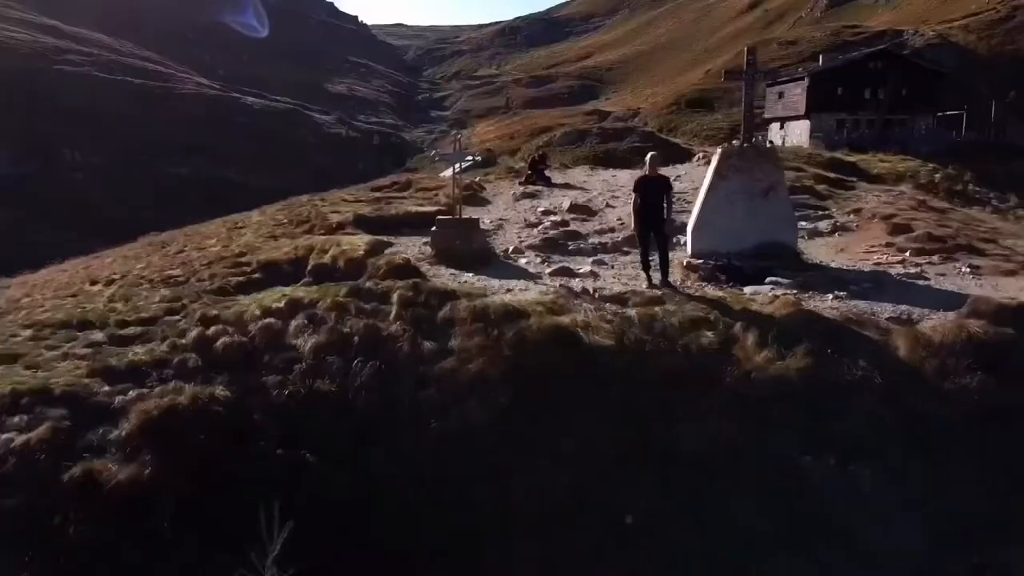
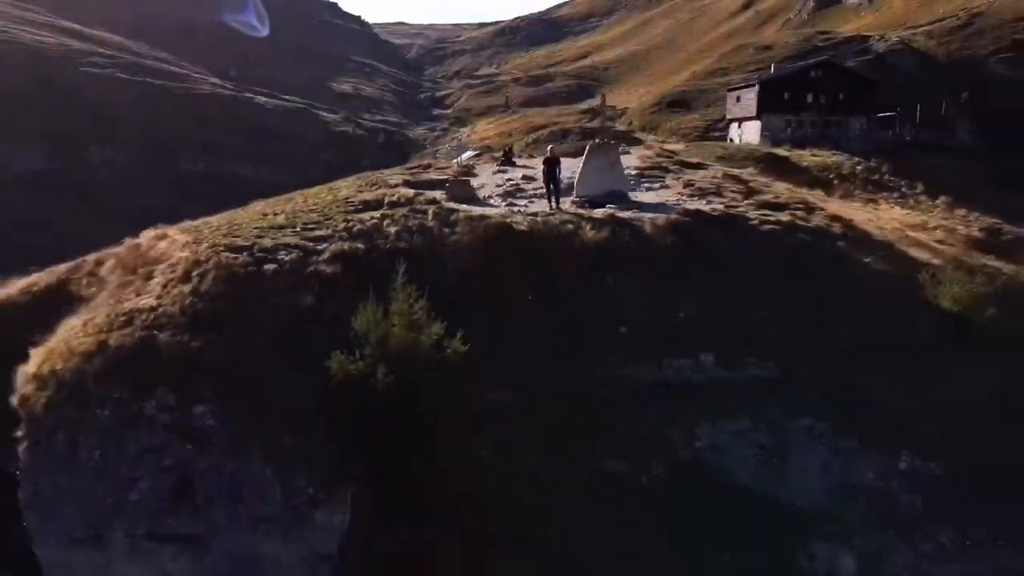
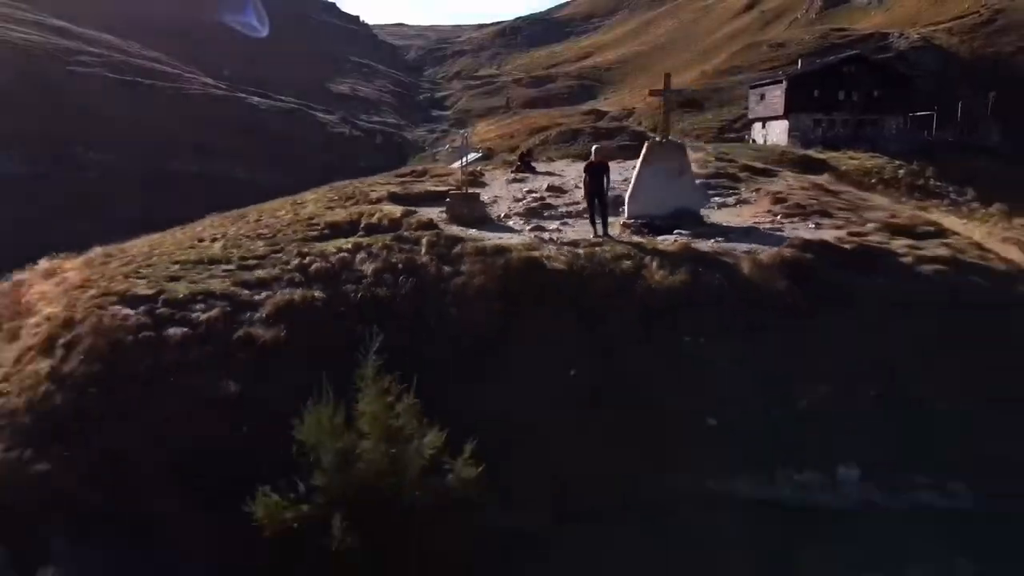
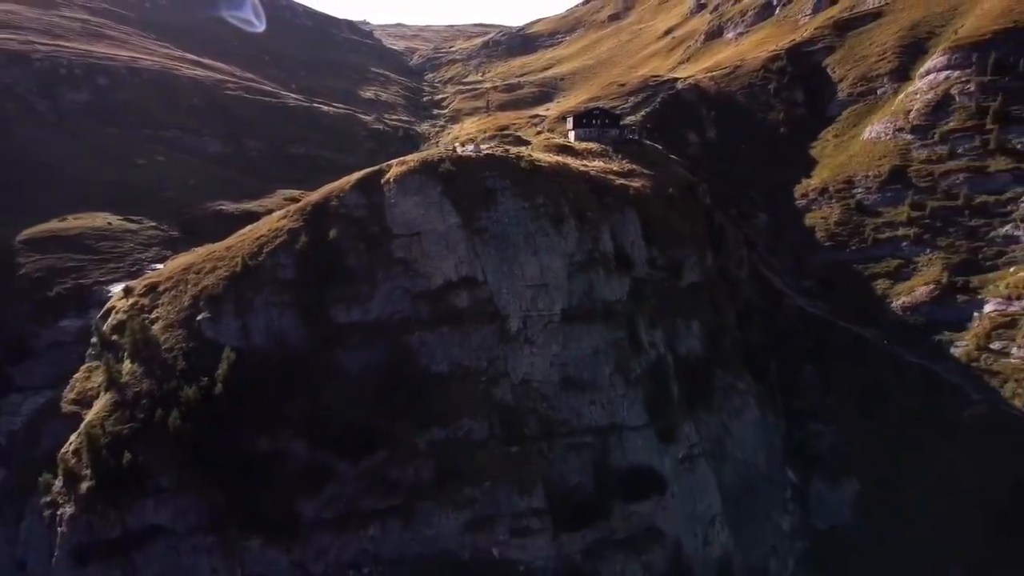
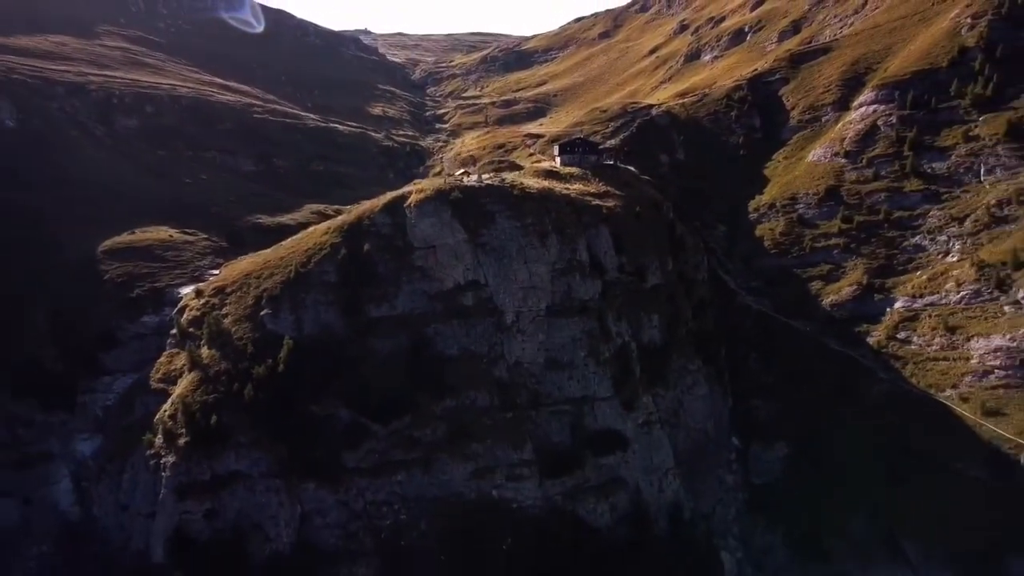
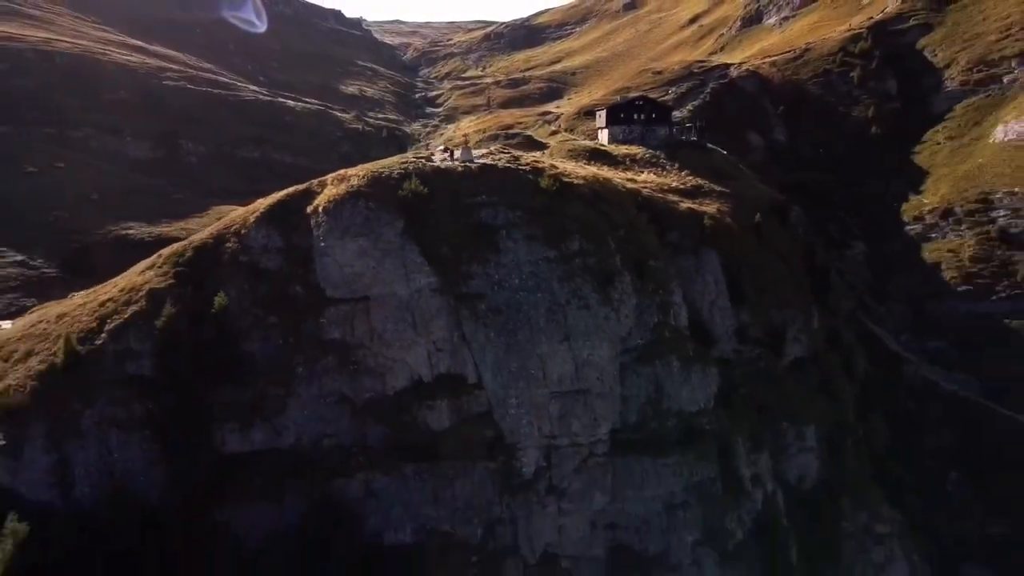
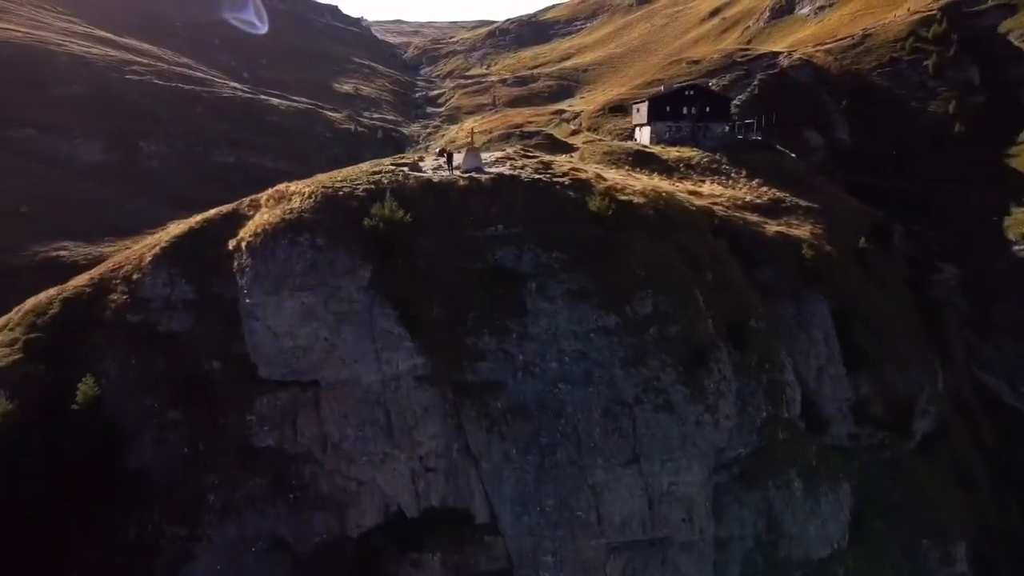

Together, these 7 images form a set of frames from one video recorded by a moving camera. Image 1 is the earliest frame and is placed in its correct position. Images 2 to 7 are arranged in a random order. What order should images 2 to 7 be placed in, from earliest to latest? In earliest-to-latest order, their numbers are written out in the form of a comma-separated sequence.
3, 2, 7, 6, 4, 5
